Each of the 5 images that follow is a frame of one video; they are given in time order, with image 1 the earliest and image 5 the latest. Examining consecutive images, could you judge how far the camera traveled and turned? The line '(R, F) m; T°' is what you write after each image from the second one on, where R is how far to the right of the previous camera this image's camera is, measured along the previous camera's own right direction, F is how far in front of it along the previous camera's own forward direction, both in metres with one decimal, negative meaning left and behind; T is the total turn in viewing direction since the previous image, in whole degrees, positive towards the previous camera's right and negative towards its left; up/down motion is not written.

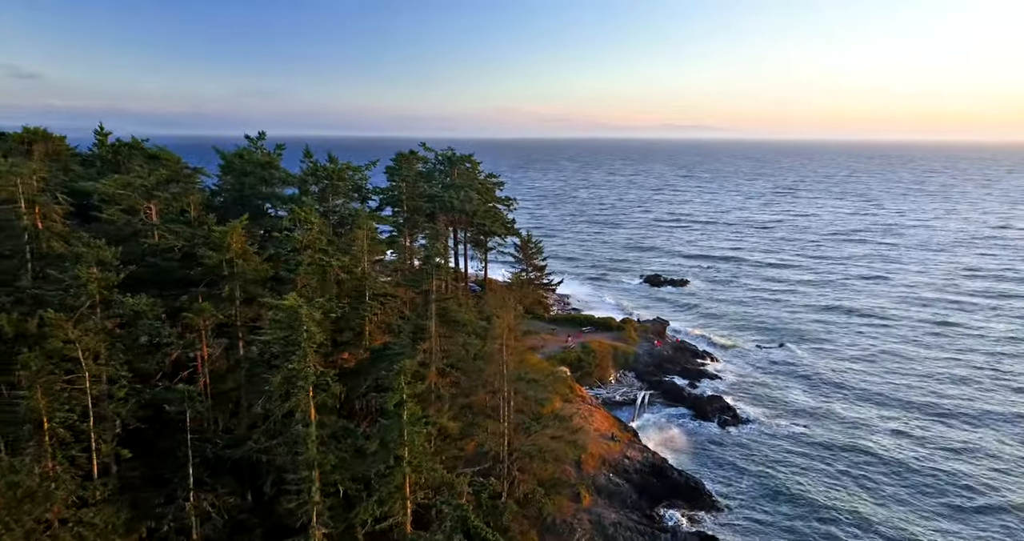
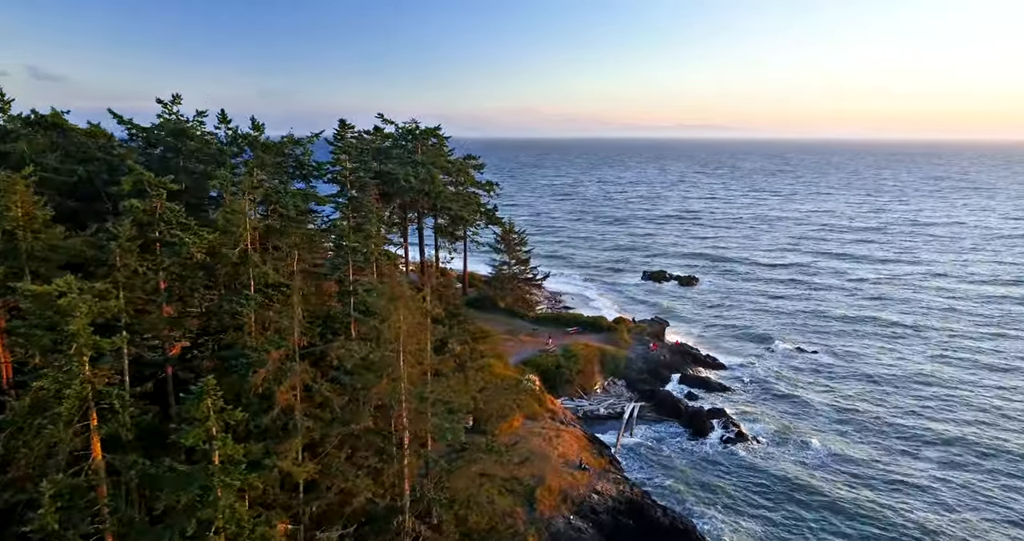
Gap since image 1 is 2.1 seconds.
(+2.5, +6.4) m; -1°
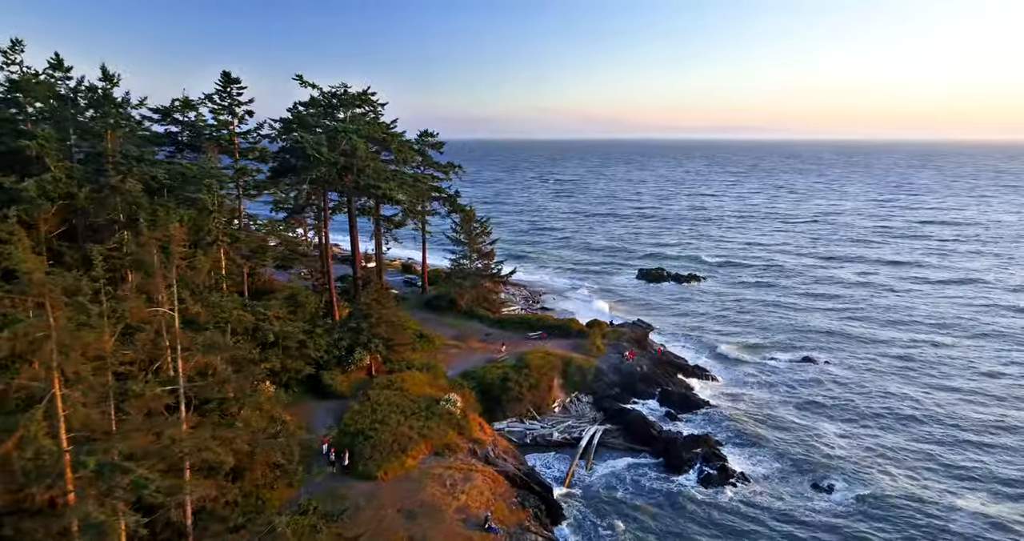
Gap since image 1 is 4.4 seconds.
(+3.5, +7.0) m; -1°
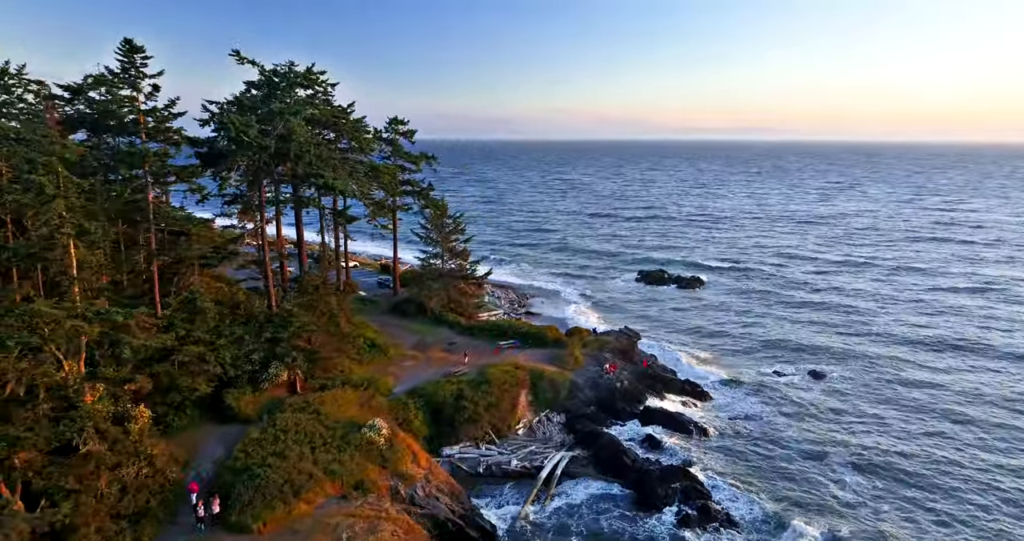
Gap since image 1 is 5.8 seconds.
(+2.3, +4.1) m; -1°
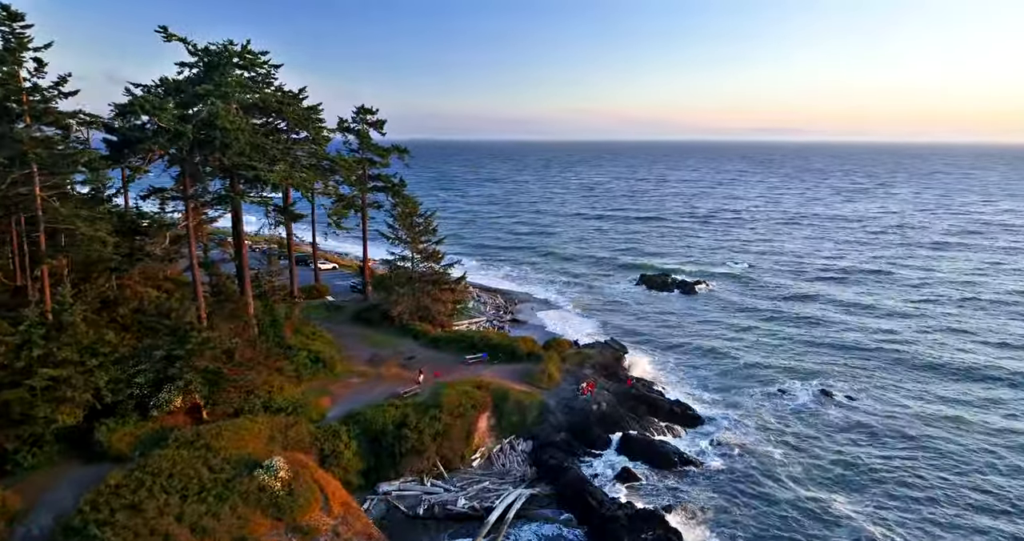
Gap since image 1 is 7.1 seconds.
(+2.2, +3.8) m; -2°
